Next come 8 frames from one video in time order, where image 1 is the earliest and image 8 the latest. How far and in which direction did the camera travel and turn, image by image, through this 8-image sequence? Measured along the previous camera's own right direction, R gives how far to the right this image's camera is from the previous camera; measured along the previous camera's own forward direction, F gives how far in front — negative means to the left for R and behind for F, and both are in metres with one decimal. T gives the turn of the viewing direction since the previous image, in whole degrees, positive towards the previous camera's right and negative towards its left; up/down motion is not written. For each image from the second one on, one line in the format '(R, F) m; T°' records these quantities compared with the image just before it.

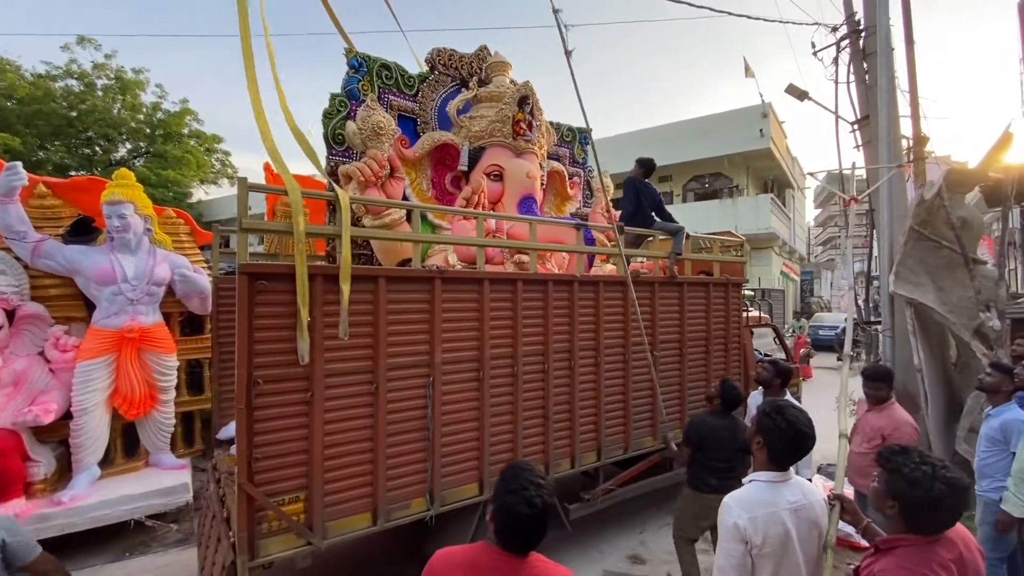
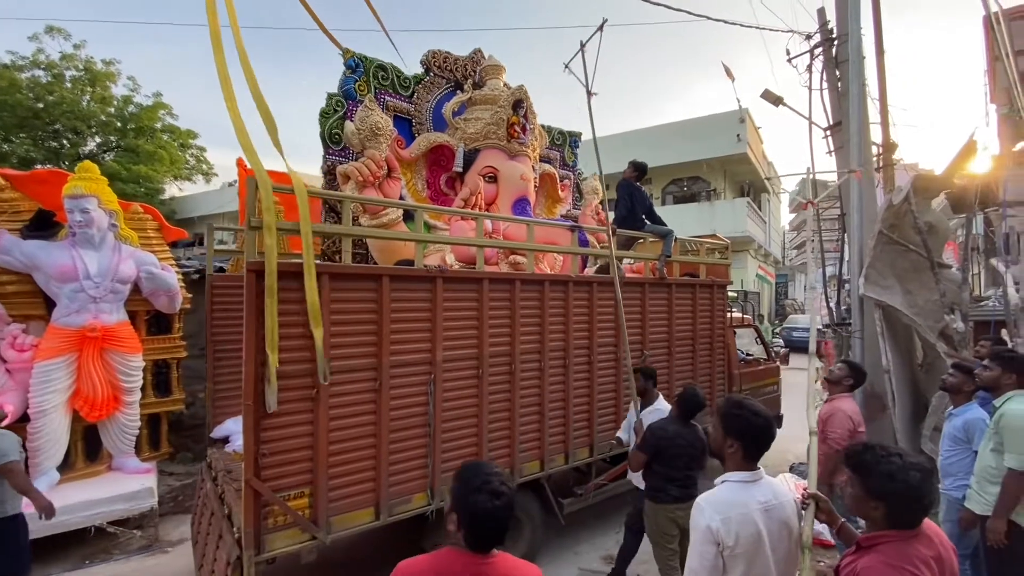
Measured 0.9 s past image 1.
(+0.1, 0.0) m; +2°
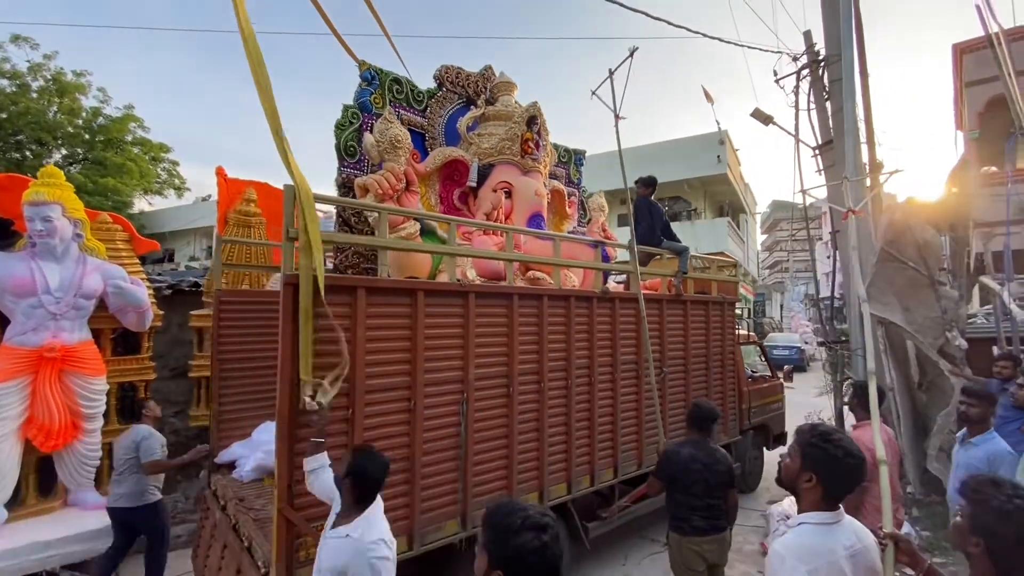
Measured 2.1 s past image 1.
(-0.3, +0.4) m; +3°
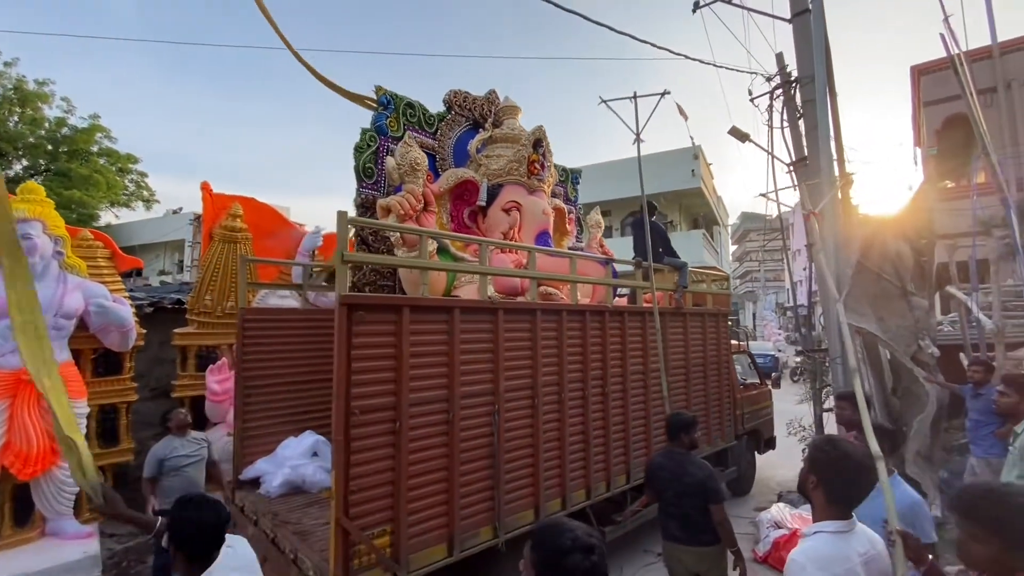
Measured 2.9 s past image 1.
(-0.3, -0.1) m; +3°
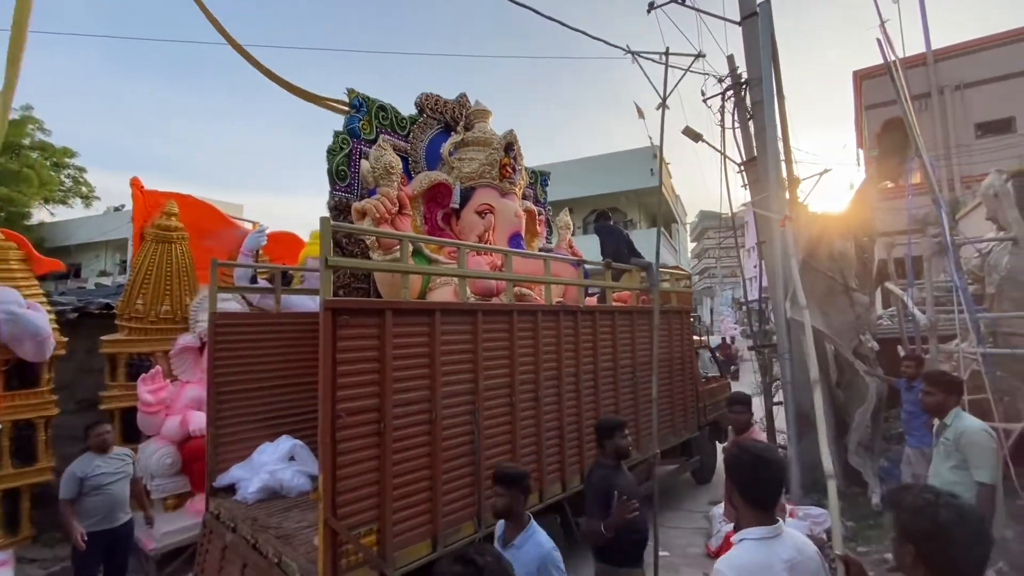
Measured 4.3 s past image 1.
(-0.1, -0.1) m; +4°
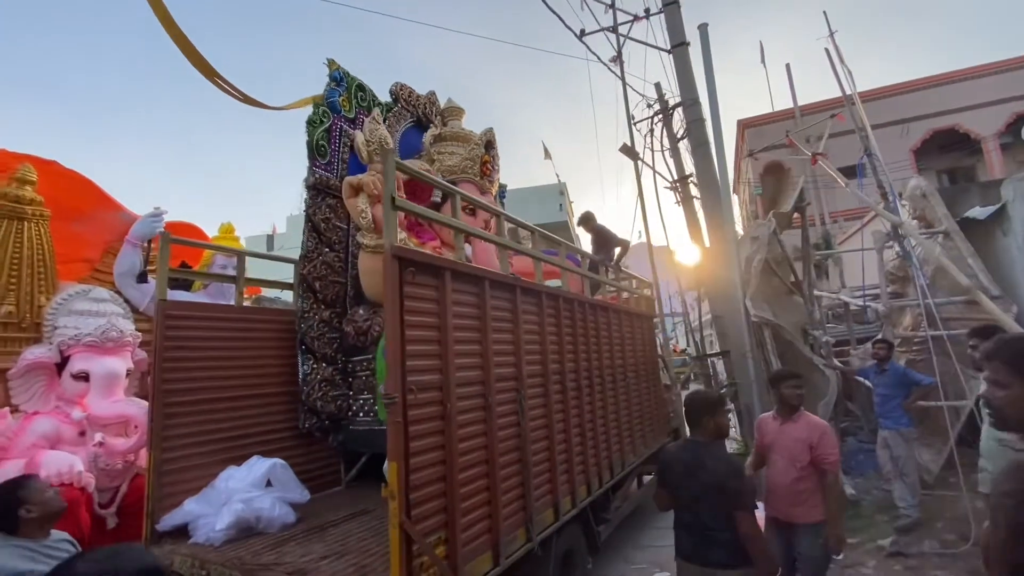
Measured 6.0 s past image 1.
(-0.9, +0.4) m; +12°
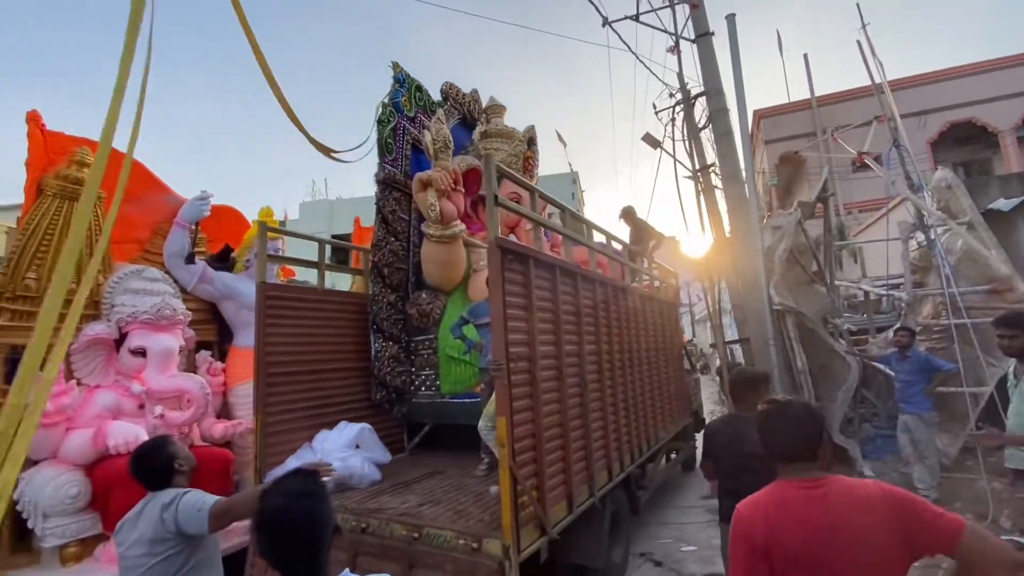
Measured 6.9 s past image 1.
(-0.4, -0.4) m; -1°
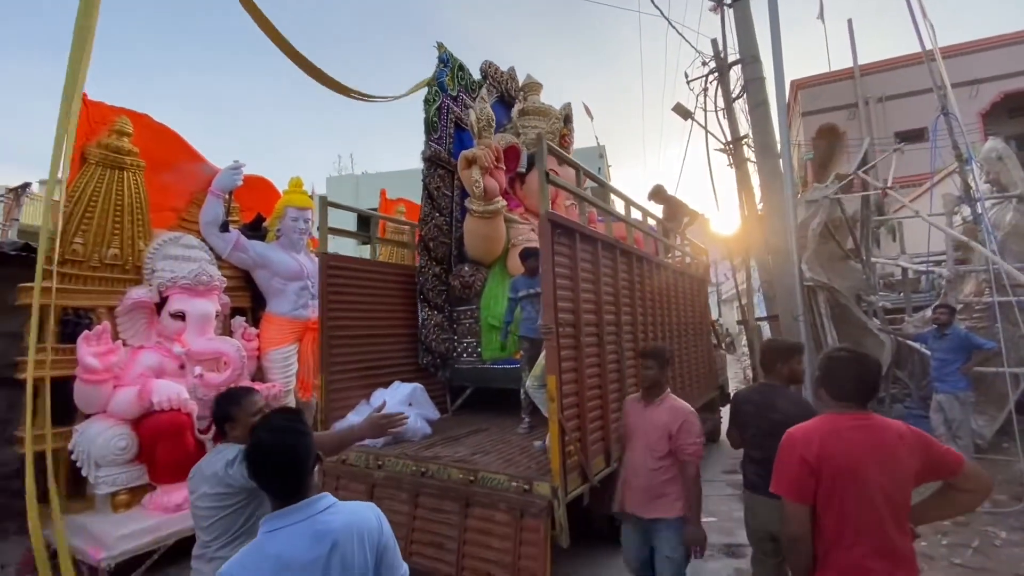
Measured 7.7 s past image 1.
(-0.1, -0.2) m; -3°
